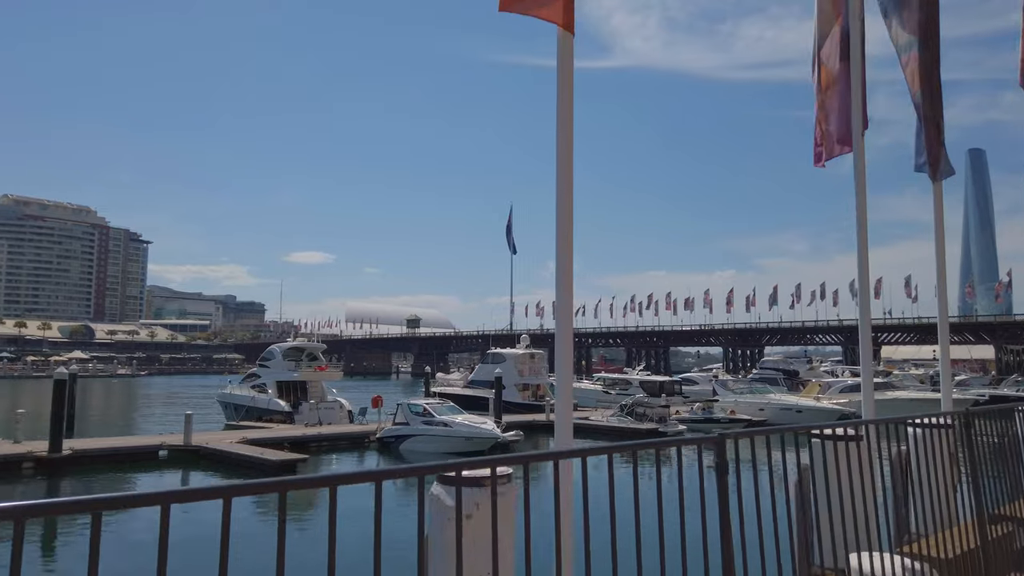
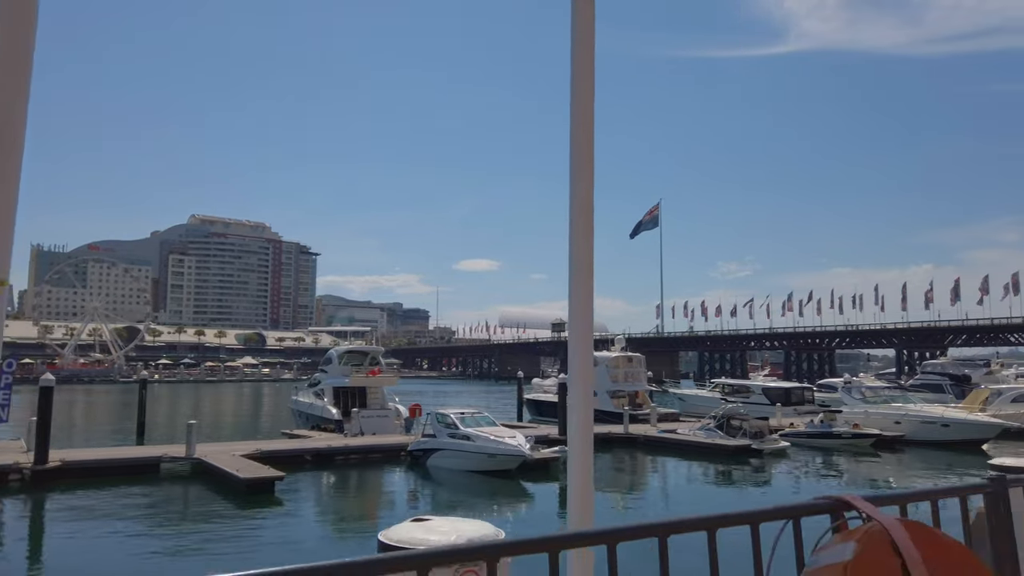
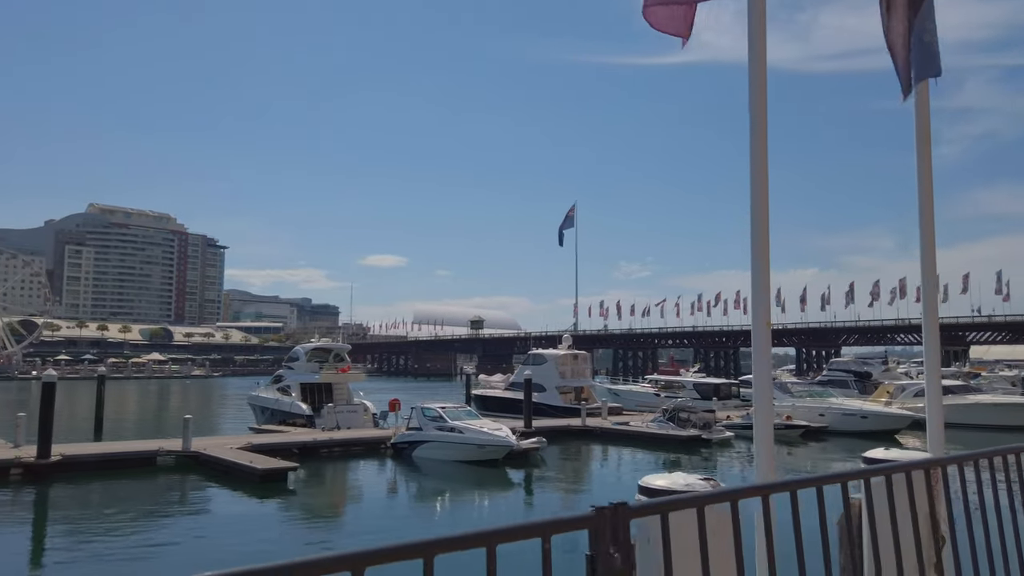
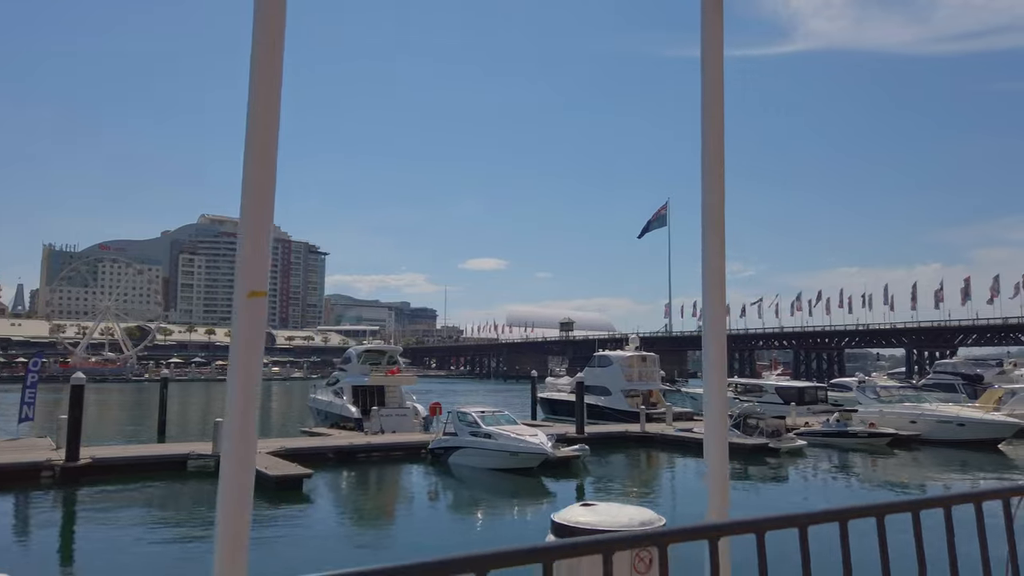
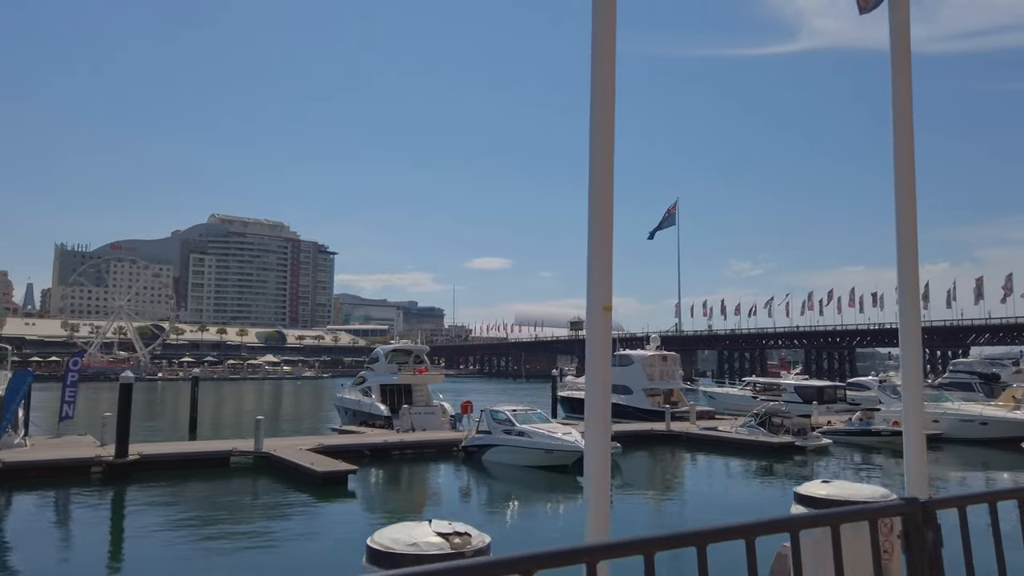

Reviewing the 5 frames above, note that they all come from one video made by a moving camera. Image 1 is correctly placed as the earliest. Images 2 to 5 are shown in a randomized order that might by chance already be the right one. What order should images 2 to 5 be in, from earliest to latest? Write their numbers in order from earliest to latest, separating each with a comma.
3, 5, 4, 2
